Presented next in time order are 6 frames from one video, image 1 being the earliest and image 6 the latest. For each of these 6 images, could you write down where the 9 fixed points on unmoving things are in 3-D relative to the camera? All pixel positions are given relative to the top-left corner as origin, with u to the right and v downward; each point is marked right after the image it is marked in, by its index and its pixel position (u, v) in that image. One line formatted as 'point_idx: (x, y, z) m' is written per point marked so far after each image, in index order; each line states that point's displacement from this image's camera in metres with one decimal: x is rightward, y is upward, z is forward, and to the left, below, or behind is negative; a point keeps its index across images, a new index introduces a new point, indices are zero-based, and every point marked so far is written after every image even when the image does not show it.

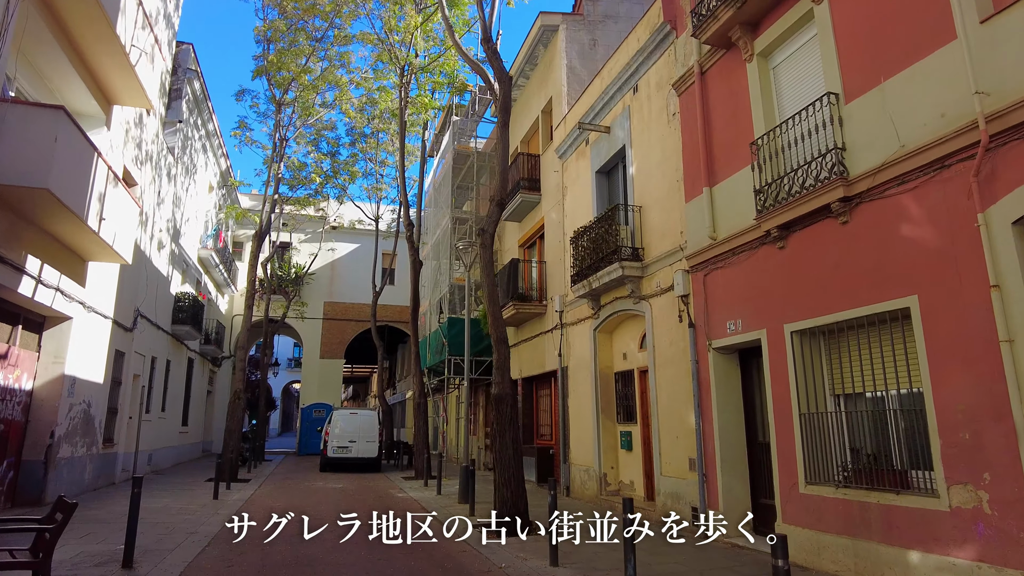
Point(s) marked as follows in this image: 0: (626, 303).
0: (+1.9, -0.2, +11.0) m
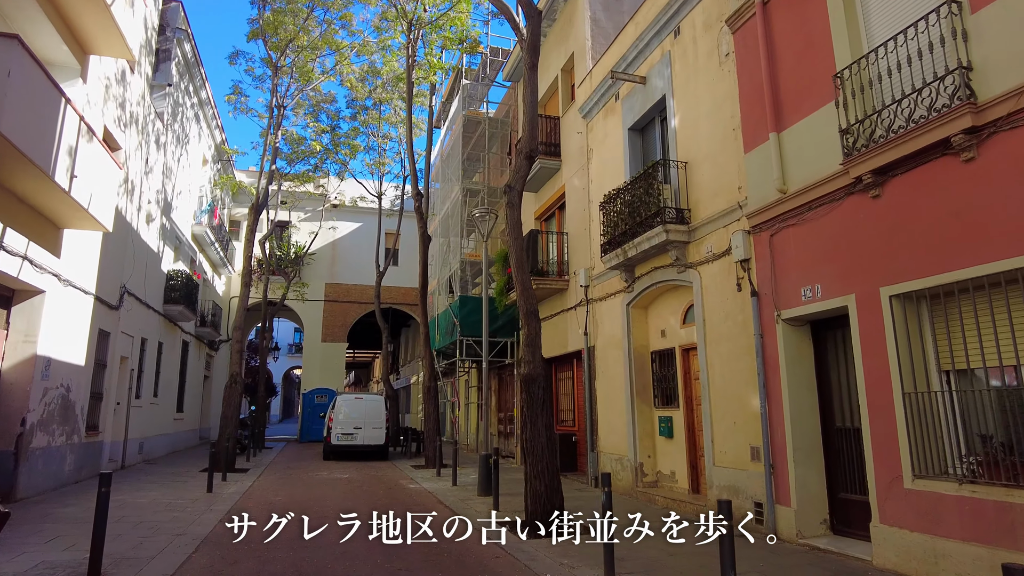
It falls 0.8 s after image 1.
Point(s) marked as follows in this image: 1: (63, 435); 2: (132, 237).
0: (+2.3, +0.2, +9.8) m
1: (-7.4, -2.4, +10.9) m
2: (-8.2, +1.1, +14.3) m
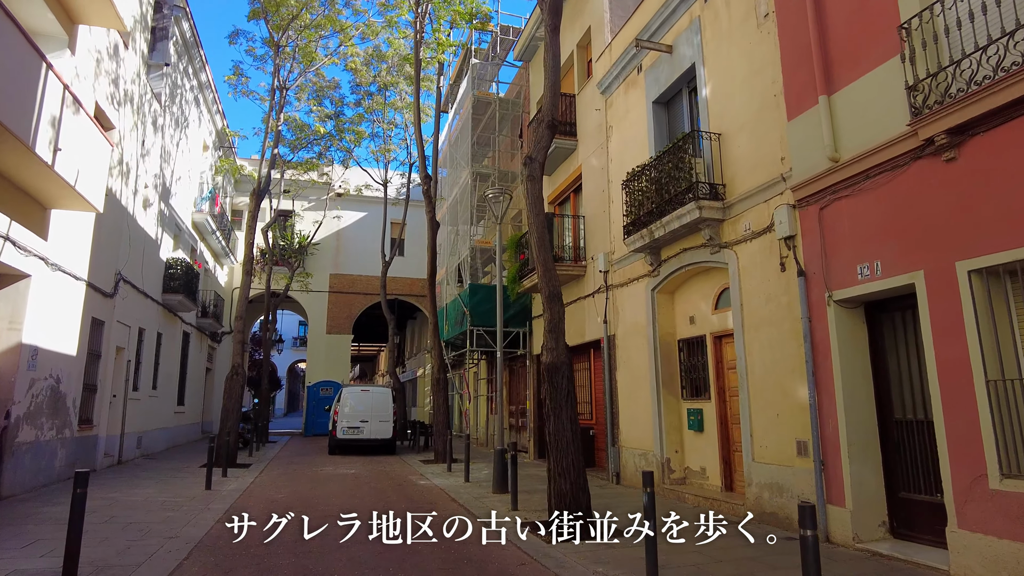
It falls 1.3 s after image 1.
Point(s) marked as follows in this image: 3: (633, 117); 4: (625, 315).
0: (+2.6, +0.5, +9.1) m
1: (-7.1, -2.2, +10.3) m
2: (-7.9, +1.3, +13.6) m
3: (+2.1, +2.9, +11.4) m
4: (+1.9, -0.5, +11.2) m
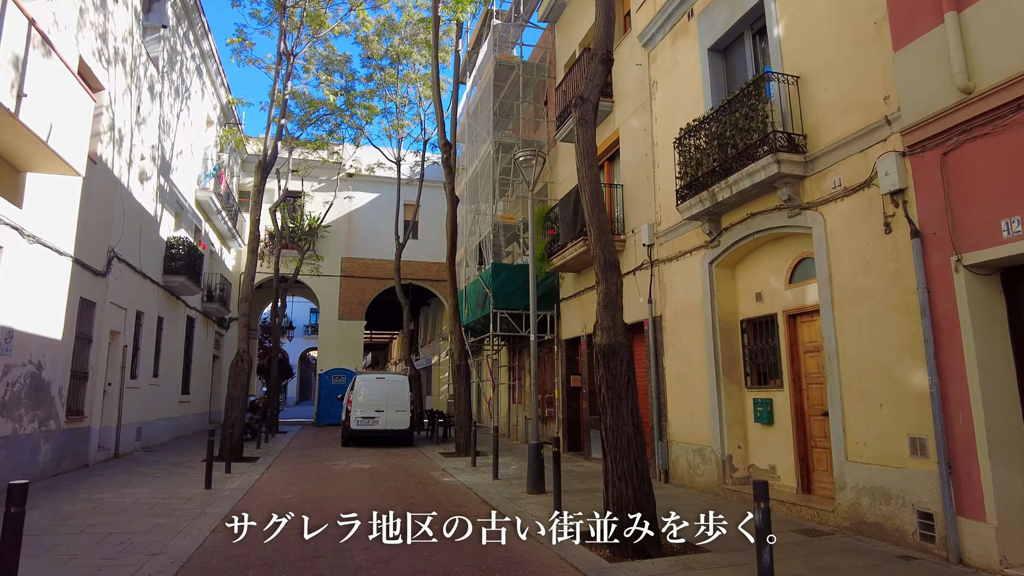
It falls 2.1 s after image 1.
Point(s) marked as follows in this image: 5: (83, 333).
0: (+3.1, +0.8, +7.8) m
1: (-6.6, -1.9, +9.2) m
2: (-7.4, +1.7, +12.5) m
3: (+2.6, +3.3, +10.1) m
4: (+2.4, -0.1, +9.9) m
5: (-7.2, -0.8, +11.1) m
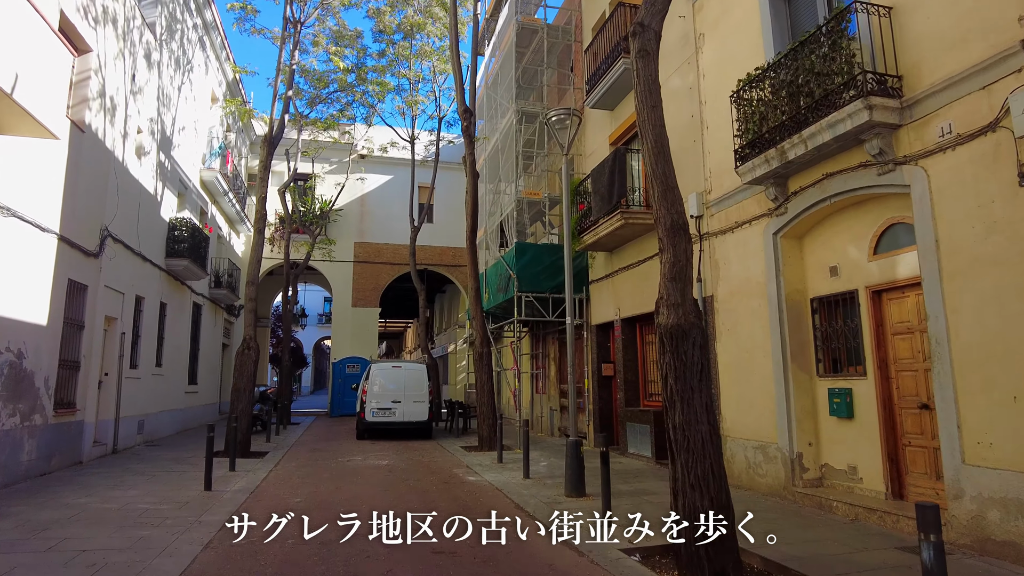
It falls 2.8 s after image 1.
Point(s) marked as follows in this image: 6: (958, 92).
0: (+3.4, +1.1, +6.6) m
1: (-6.2, -1.6, +8.3) m
2: (-6.9, +2.0, +11.5) m
3: (+3.0, +3.7, +8.9) m
4: (+2.9, +0.2, +8.8) m
5: (-6.7, -0.5, +10.2) m
6: (+3.8, +1.7, +5.6) m
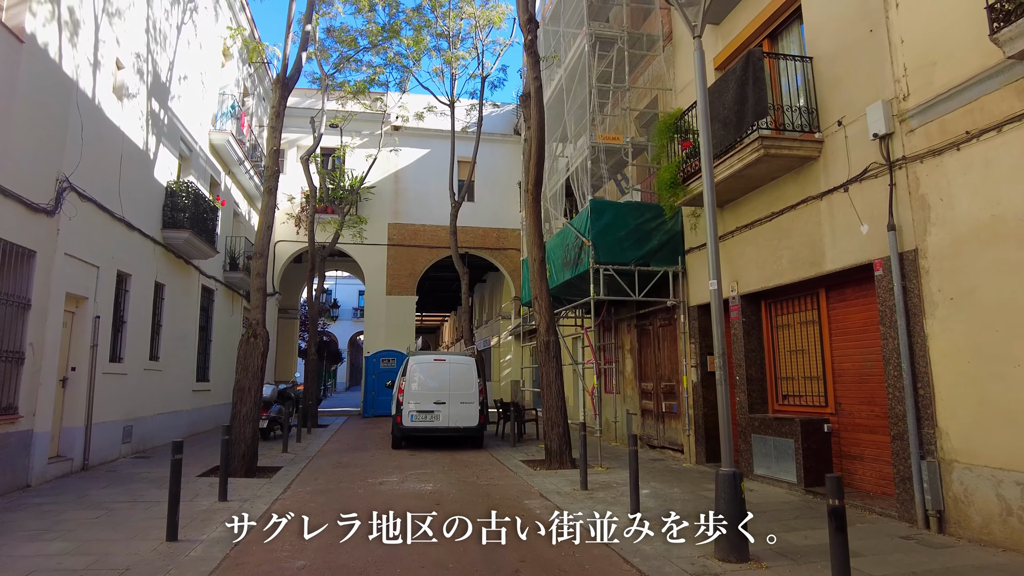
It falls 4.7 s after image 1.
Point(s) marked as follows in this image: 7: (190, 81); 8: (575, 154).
0: (+4.3, +1.6, +3.5) m
1: (-5.2, -1.2, +5.7) m
2: (-5.8, +2.4, +8.9) m
3: (+3.9, +4.1, +5.8) m
4: (+3.8, +0.7, +5.7) m
5: (-5.7, -0.1, +7.6) m
6: (+4.6, +2.1, +2.5) m
7: (-6.8, +4.3, +13.9) m
8: (+1.2, +2.4, +12.0) m
